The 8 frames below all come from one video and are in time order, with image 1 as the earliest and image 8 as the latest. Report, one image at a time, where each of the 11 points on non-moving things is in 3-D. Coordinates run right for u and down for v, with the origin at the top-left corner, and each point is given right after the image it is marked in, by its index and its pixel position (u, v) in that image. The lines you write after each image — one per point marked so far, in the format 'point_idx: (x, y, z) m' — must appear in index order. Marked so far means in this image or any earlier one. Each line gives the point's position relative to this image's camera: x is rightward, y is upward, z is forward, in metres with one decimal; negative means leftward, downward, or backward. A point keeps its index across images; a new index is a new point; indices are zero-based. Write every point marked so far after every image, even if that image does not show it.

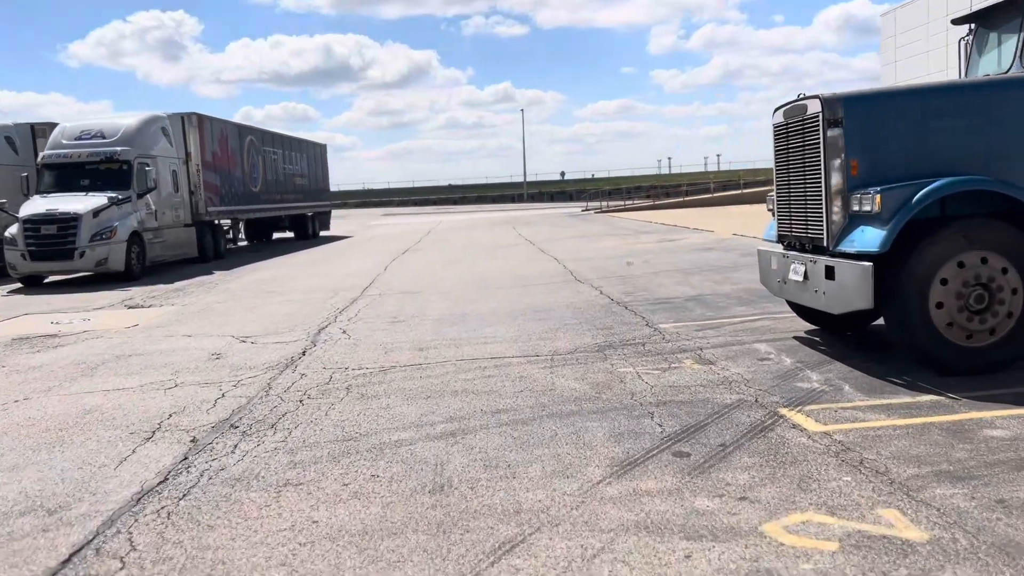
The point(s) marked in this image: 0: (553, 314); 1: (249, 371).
0: (+0.5, -0.3, +9.9) m
1: (-2.4, -0.8, +7.8) m
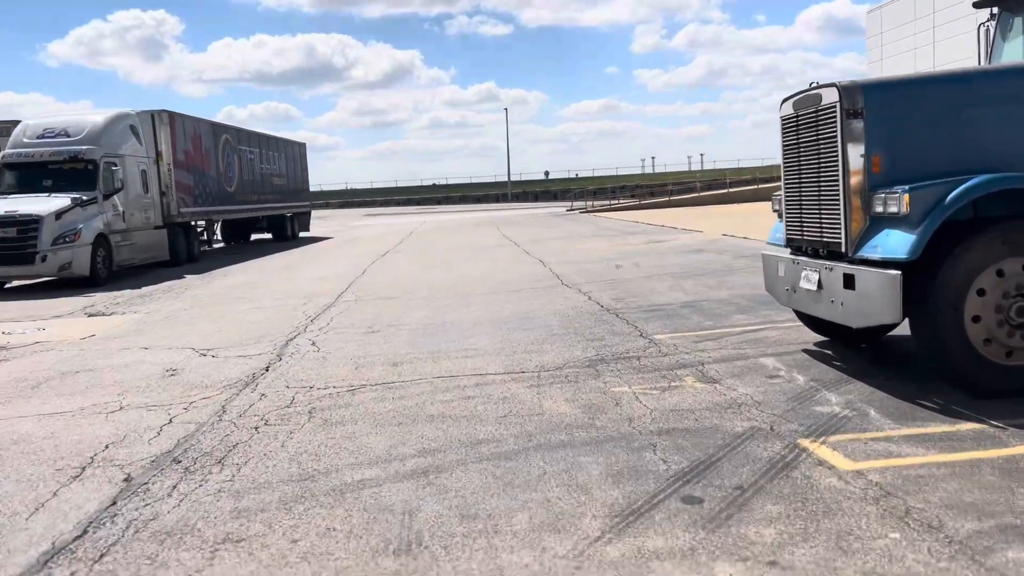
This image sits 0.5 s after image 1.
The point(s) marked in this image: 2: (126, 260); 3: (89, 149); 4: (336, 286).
0: (+0.3, -0.4, +9.2) m
1: (-2.6, -0.9, +7.1) m
2: (-8.8, +0.6, +19.2) m
3: (-9.1, +3.0, +18.2) m
4: (-3.1, 0.0, +14.8) m
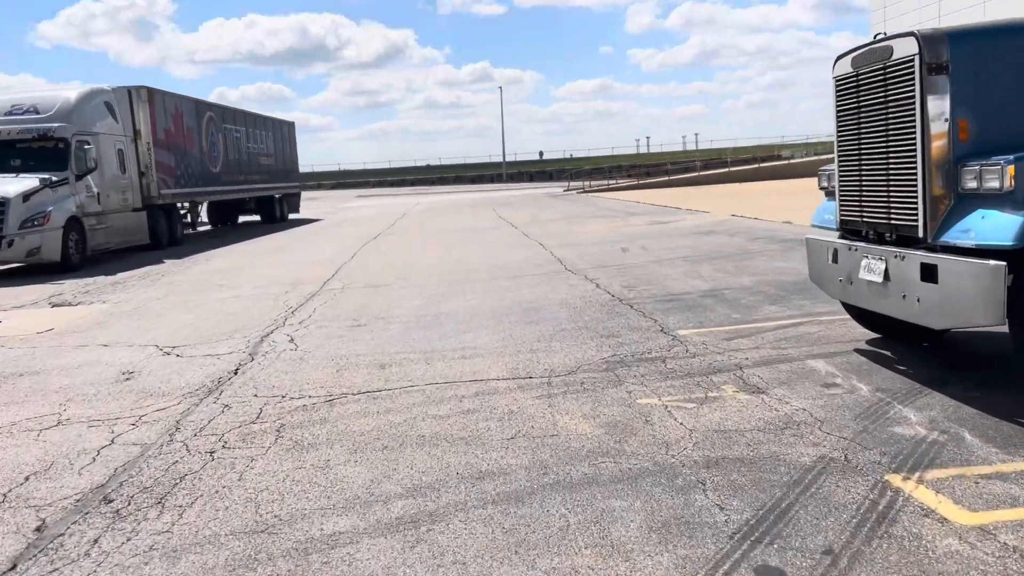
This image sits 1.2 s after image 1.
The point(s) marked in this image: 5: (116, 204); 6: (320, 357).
0: (+0.3, -0.3, +8.3) m
1: (-2.5, -0.8, +6.1) m
2: (-8.8, +0.9, +18.2) m
3: (-9.1, +3.3, +17.1) m
4: (-3.1, +0.3, +13.8) m
5: (-8.8, +1.9, +18.9) m
6: (-1.6, -0.6, +7.2) m
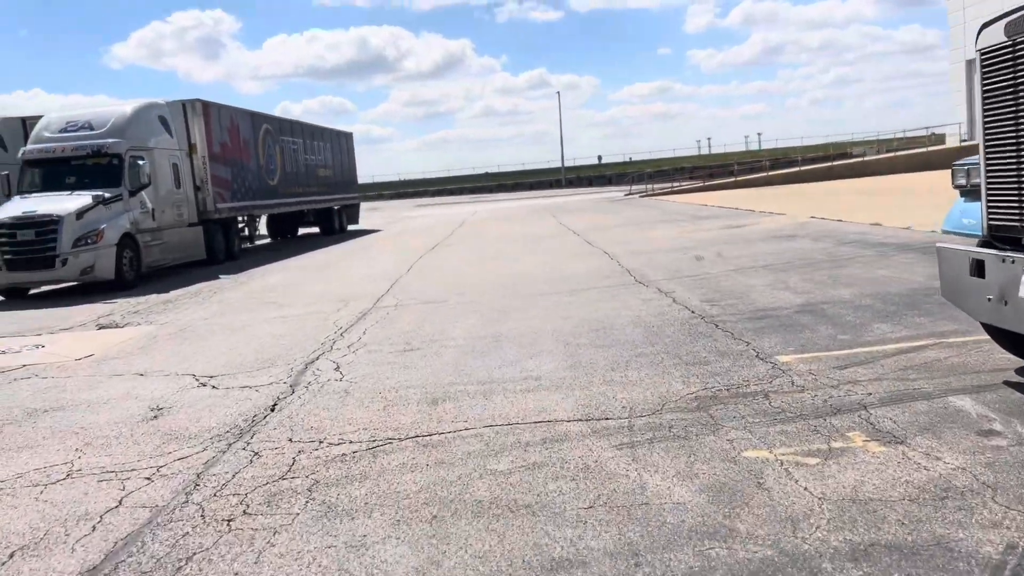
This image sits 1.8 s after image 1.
0: (+0.9, -0.4, +7.3) m
1: (-2.1, -1.0, +5.4) m
2: (-7.5, +0.6, +17.9) m
3: (-7.9, +2.9, +16.9) m
4: (-2.1, 0.0, +13.1) m
5: (-7.5, +1.5, +18.6) m
6: (-1.1, -0.8, +6.4) m
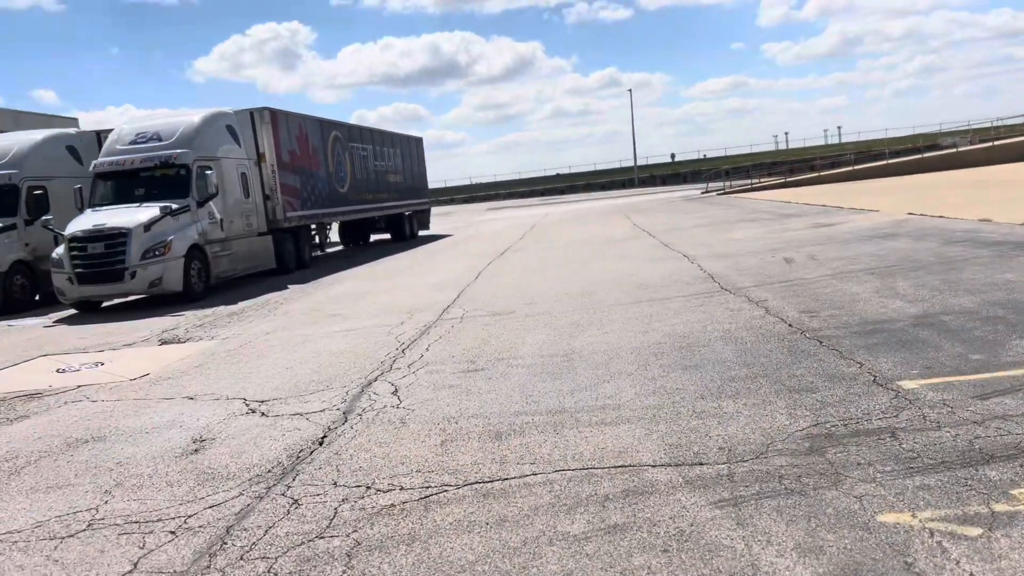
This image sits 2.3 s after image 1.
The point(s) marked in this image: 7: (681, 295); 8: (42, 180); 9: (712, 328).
0: (+1.5, -0.5, +6.5) m
1: (-1.6, -1.1, +4.8) m
2: (-6.0, +0.3, +17.7) m
3: (-6.6, +2.7, +16.8) m
4: (-1.0, -0.1, +12.5) m
5: (-5.9, +1.3, +18.5) m
6: (-0.6, -0.9, +5.7) m
7: (+2.0, -0.1, +10.1) m
8: (-10.1, +2.3, +18.2) m
9: (+1.8, -0.4, +7.7) m
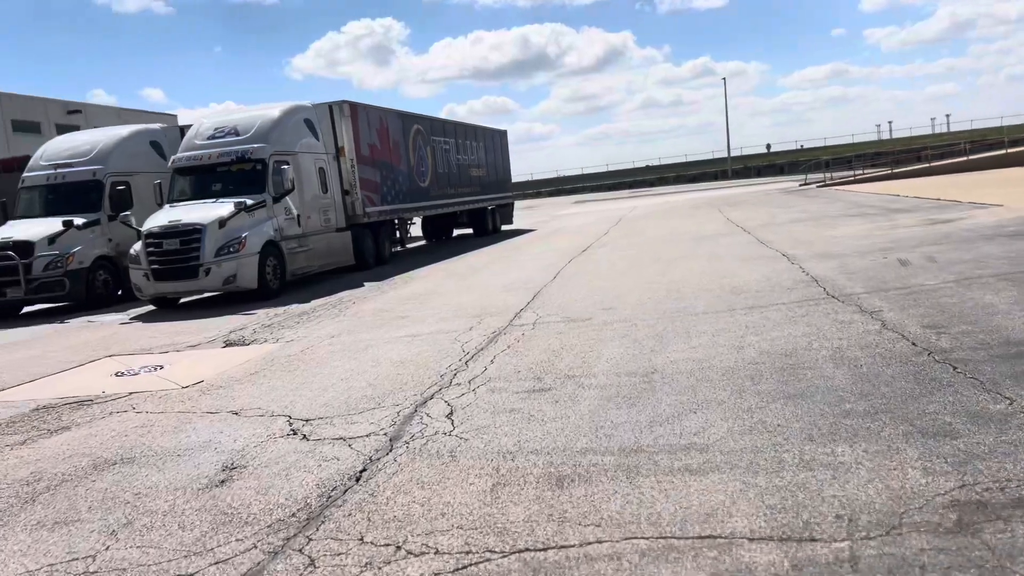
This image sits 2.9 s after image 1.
0: (+1.9, -0.6, +5.5) m
1: (-1.3, -1.2, +4.2) m
2: (-4.3, +0.4, +17.5) m
3: (-5.0, +2.7, +16.5) m
4: (+0.1, -0.1, +11.7) m
5: (-4.2, +1.4, +18.2) m
6: (-0.2, -1.0, +5.0) m
7: (+2.8, -0.1, +9.0) m
8: (-8.3, +2.4, +18.3) m
9: (+2.4, -0.4, +6.6) m
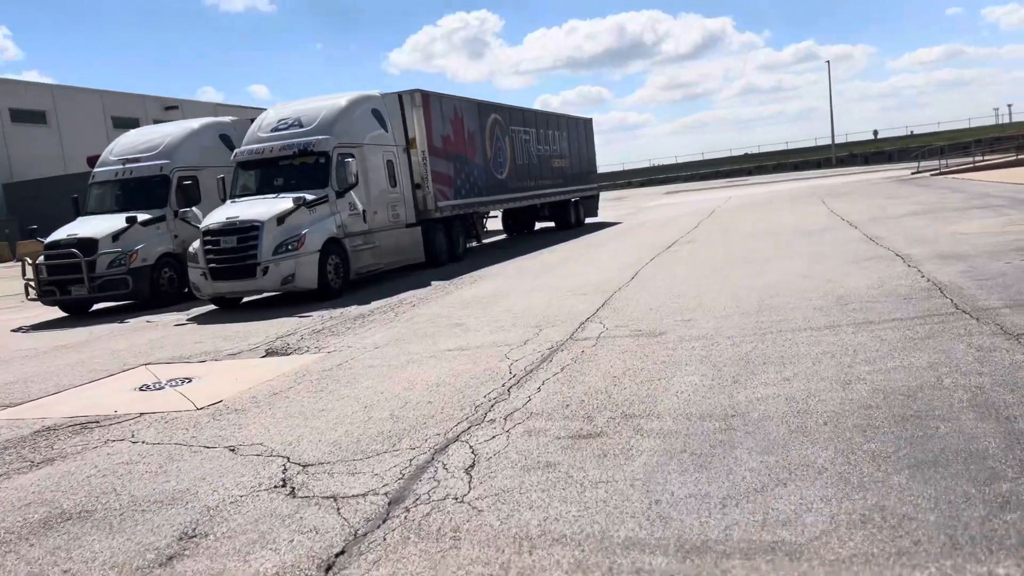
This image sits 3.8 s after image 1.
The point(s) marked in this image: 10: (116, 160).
0: (+2.1, -0.8, +4.1) m
1: (-1.3, -1.3, +3.1) m
2: (-2.8, +0.4, +16.6) m
3: (-3.6, +2.8, +15.8) m
4: (+0.9, -0.2, +10.4) m
5: (-2.6, +1.4, +17.3) m
6: (-0.1, -1.1, +3.8) m
7: (+3.4, -0.3, +7.5) m
8: (-6.7, +2.5, +17.9) m
9: (+2.7, -0.6, +5.1) m
10: (-8.4, +2.7, +17.9) m
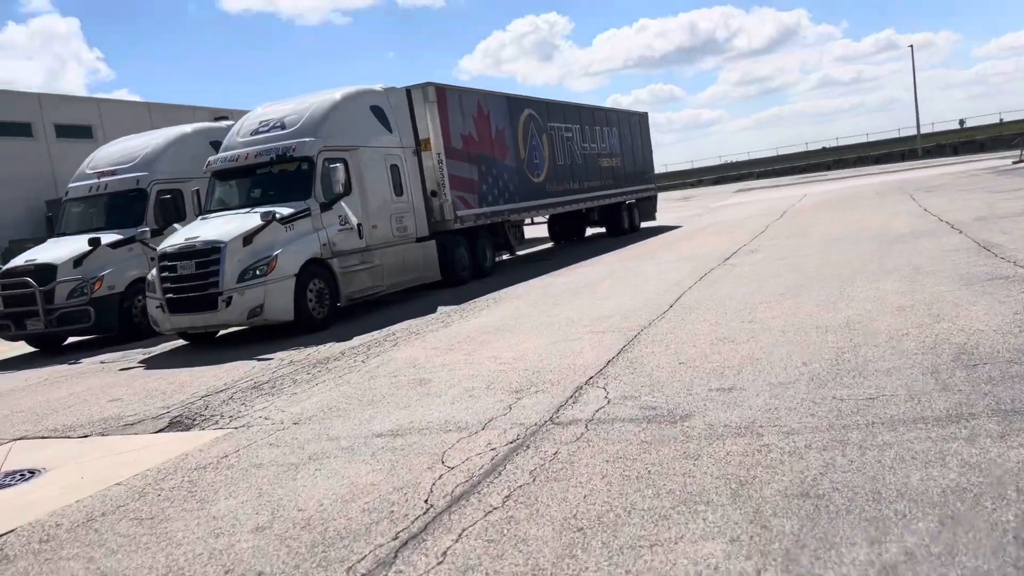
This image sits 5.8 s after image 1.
0: (+1.4, -1.1, +1.2) m
1: (-2.1, -1.7, +0.5) m
2: (-2.4, 0.0, +14.1) m
3: (-3.3, +2.3, +13.4) m
4: (+0.8, -0.6, +7.7) m
5: (-2.2, +0.9, +14.8) m
6: (-0.8, -1.5, +1.1) m
7: (+2.9, -0.6, +4.5) m
8: (-6.2, +2.0, +15.7) m
9: (+2.0, -0.9, +2.2) m
10: (-7.9, +2.2, +15.9) m
